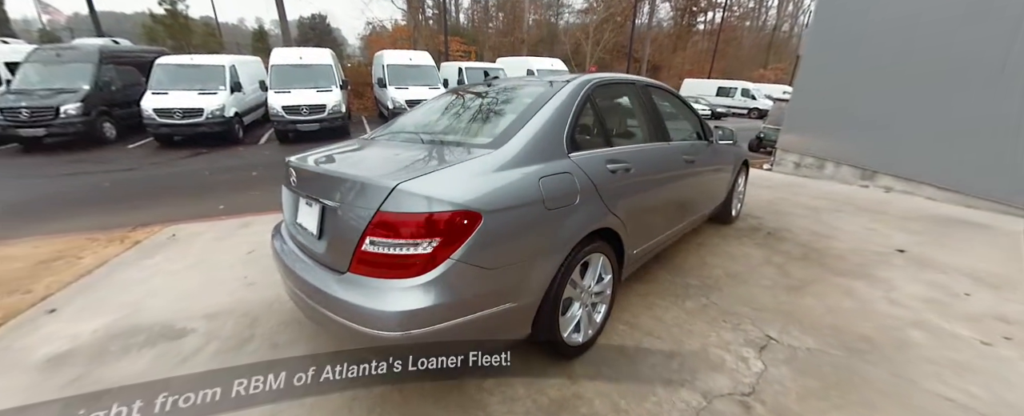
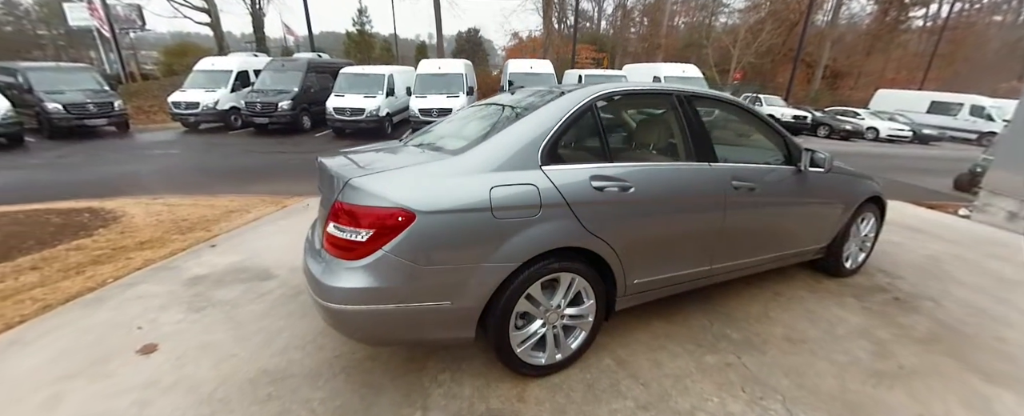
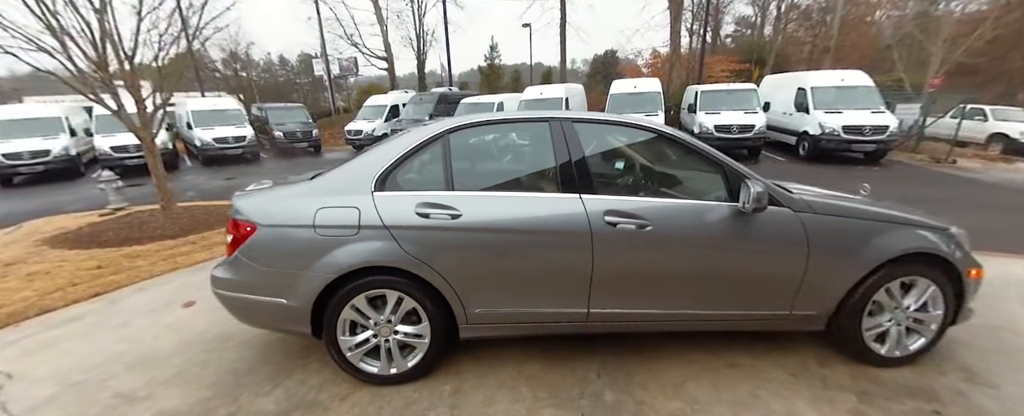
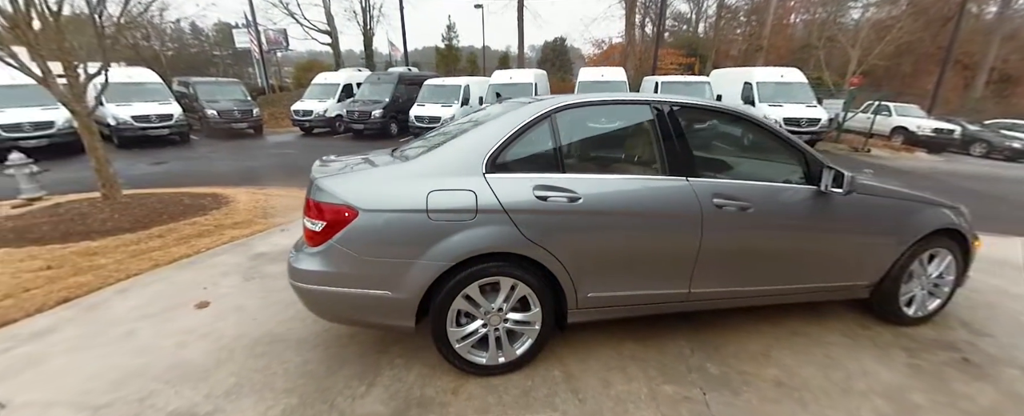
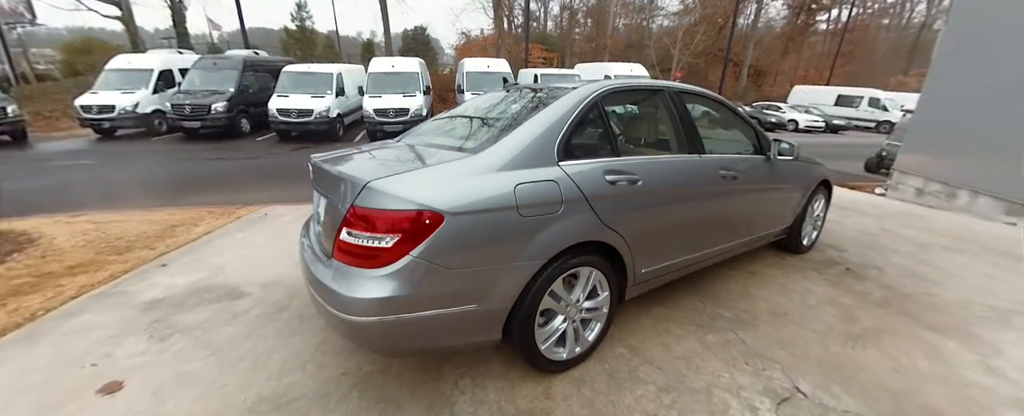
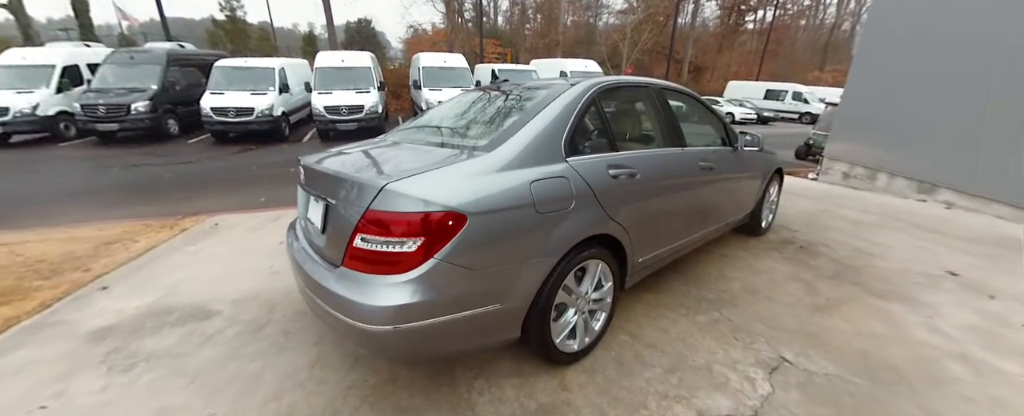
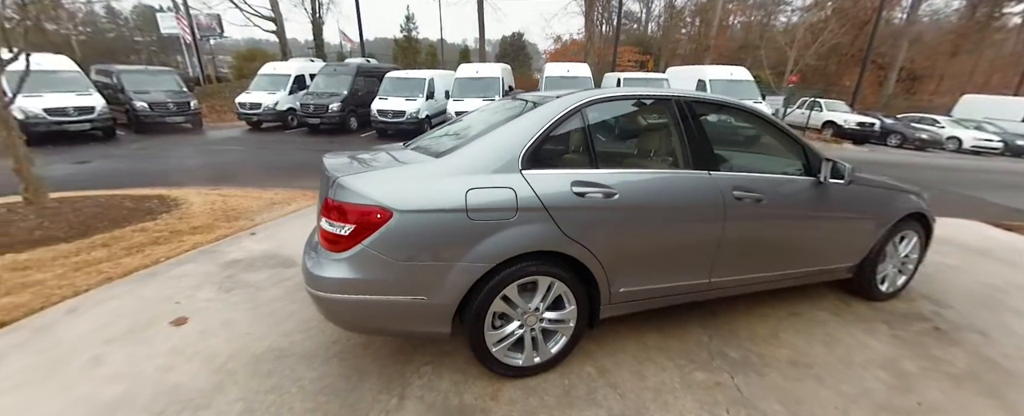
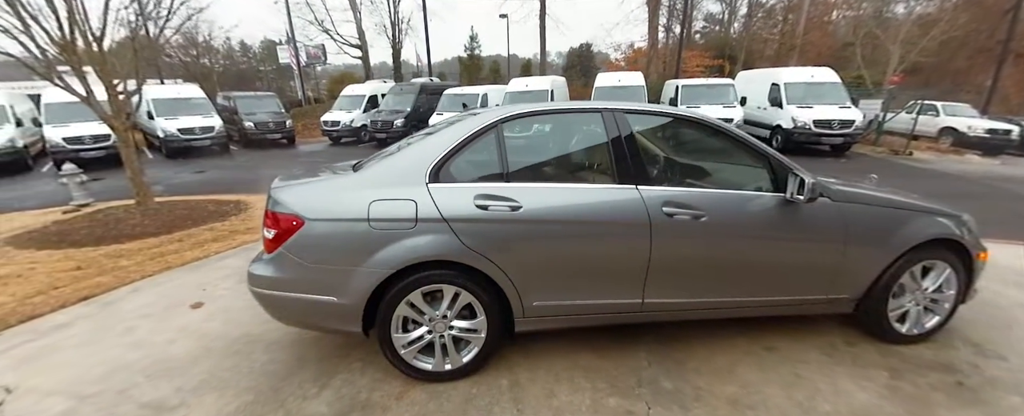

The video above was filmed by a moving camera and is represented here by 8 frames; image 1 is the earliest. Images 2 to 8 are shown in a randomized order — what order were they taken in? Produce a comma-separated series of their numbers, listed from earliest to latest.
6, 5, 2, 7, 4, 8, 3
